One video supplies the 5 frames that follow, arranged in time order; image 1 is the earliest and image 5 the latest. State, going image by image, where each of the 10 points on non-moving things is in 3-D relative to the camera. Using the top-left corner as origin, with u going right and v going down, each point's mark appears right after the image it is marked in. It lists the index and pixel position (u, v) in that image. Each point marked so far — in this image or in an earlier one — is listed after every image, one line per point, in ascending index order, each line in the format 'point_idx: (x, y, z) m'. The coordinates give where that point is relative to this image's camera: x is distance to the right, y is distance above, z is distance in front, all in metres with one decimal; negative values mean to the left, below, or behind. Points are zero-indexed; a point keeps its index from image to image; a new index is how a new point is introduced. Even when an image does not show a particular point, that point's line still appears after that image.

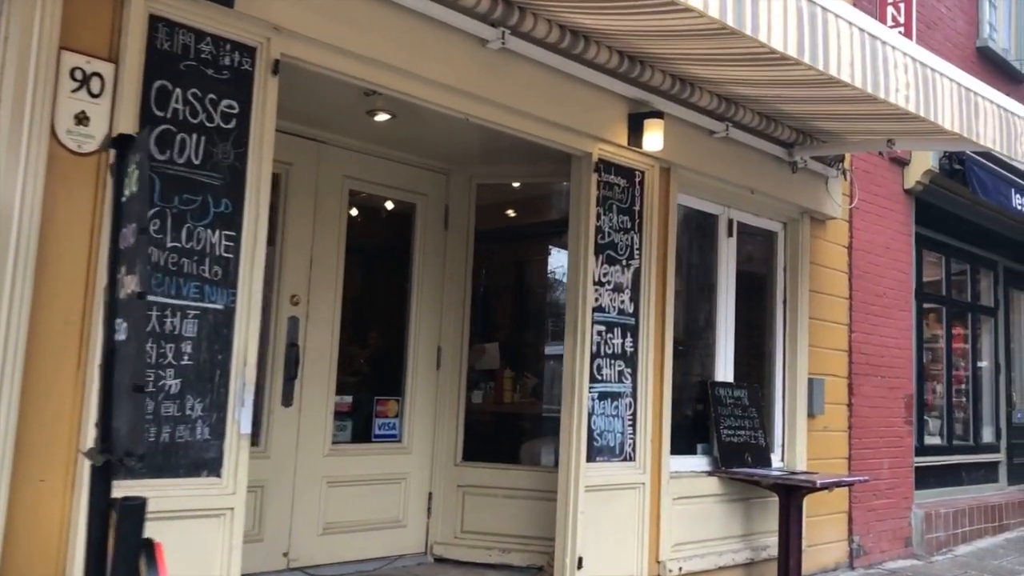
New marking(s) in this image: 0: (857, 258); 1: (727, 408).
0: (+2.7, +0.2, +7.3) m
1: (+1.4, -0.8, +6.1) m
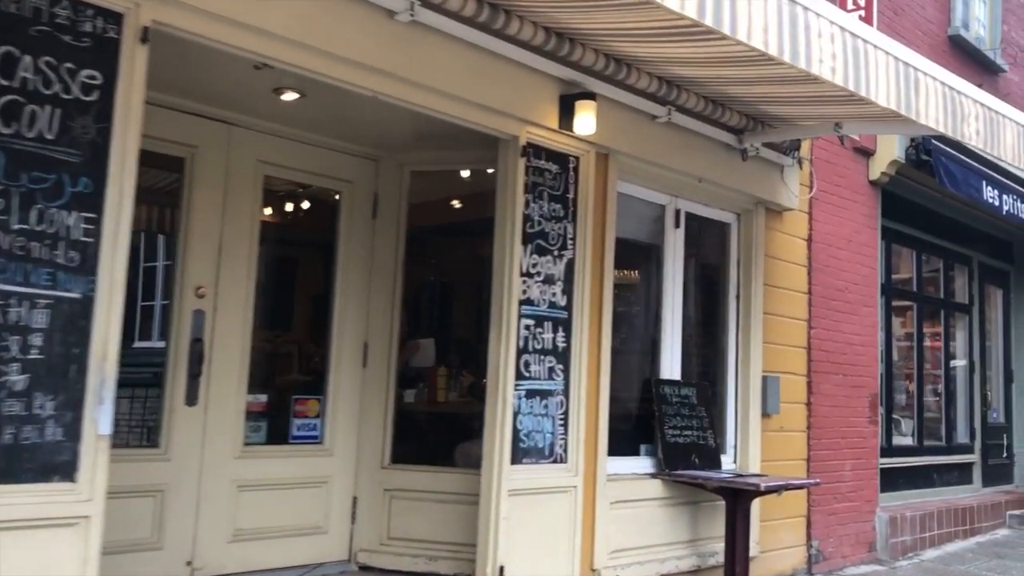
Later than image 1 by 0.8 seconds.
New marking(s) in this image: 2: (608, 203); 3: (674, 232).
0: (+2.3, +0.3, +7.0) m
1: (+1.0, -0.8, +5.8) m
2: (+0.6, +0.5, +5.3) m
3: (+1.1, +0.4, +6.0) m
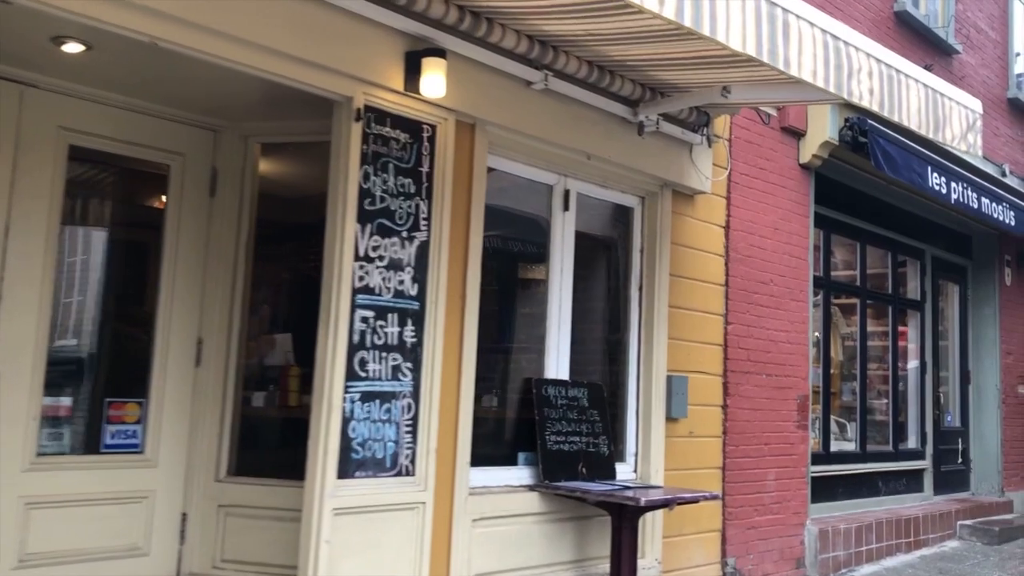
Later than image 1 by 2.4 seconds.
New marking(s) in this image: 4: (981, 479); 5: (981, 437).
0: (+1.5, +0.3, +6.4) m
1: (+0.3, -0.7, +5.2) m
2: (-0.2, +0.6, +4.7) m
3: (+0.3, +0.4, +5.4) m
4: (+5.1, -2.1, +10.1) m
5: (+5.2, -1.6, +10.1) m
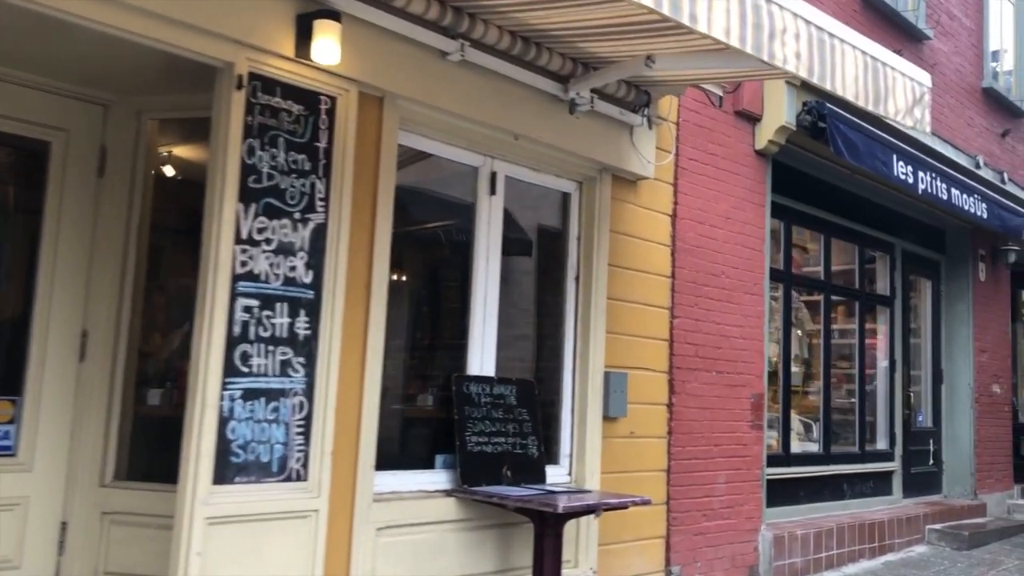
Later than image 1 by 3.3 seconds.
0: (+1.1, +0.4, +6.1) m
1: (-0.2, -0.6, +4.8) m
2: (-0.6, +0.6, +4.3) m
3: (-0.1, +0.5, +5.0) m
4: (+4.7, -2.1, +9.7) m
5: (+4.7, -1.6, +9.8) m
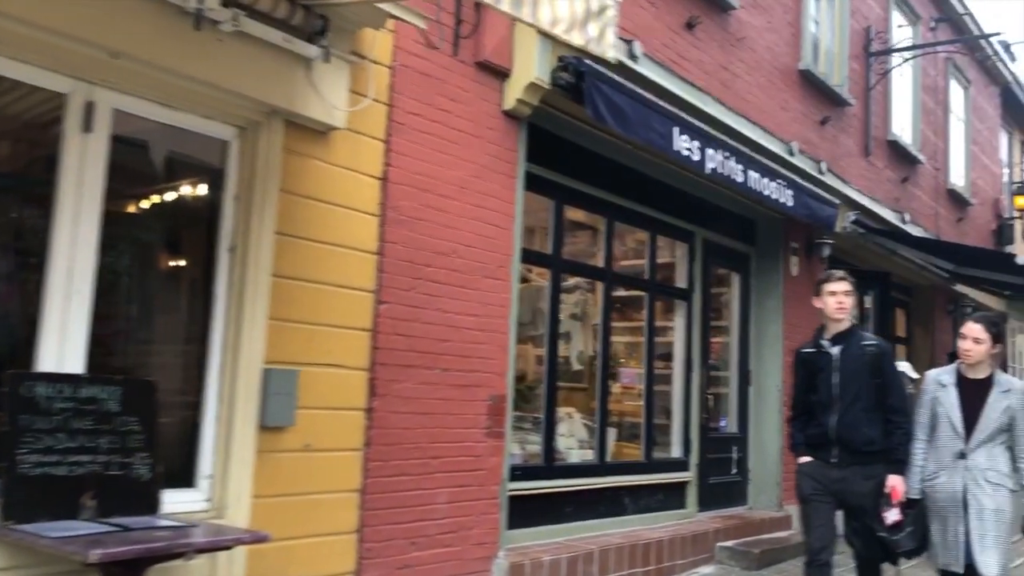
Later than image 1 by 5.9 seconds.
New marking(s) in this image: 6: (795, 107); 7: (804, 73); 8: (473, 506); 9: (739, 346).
0: (-0.7, +0.5, +5.0) m
1: (-1.8, -0.5, +3.6) m
2: (-2.2, +0.8, +3.1) m
3: (-1.8, +0.6, +3.8) m
4: (+2.4, -2.0, +9.0) m
5: (+2.5, -1.5, +9.1) m
6: (+2.9, +1.9, +9.5) m
7: (+3.1, +2.3, +9.7) m
8: (-0.2, -1.3, +5.4) m
9: (+2.2, -0.6, +9.1) m
